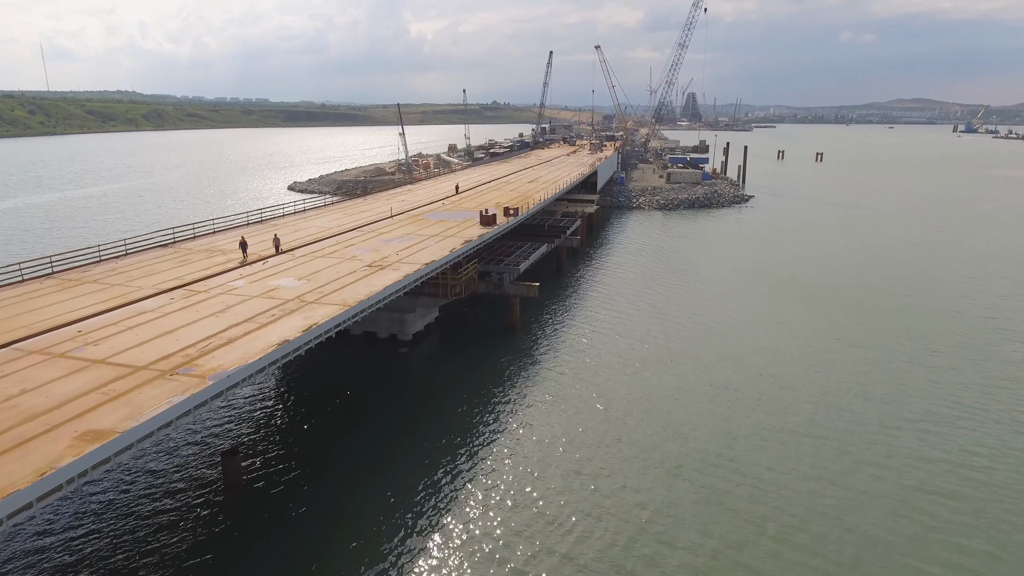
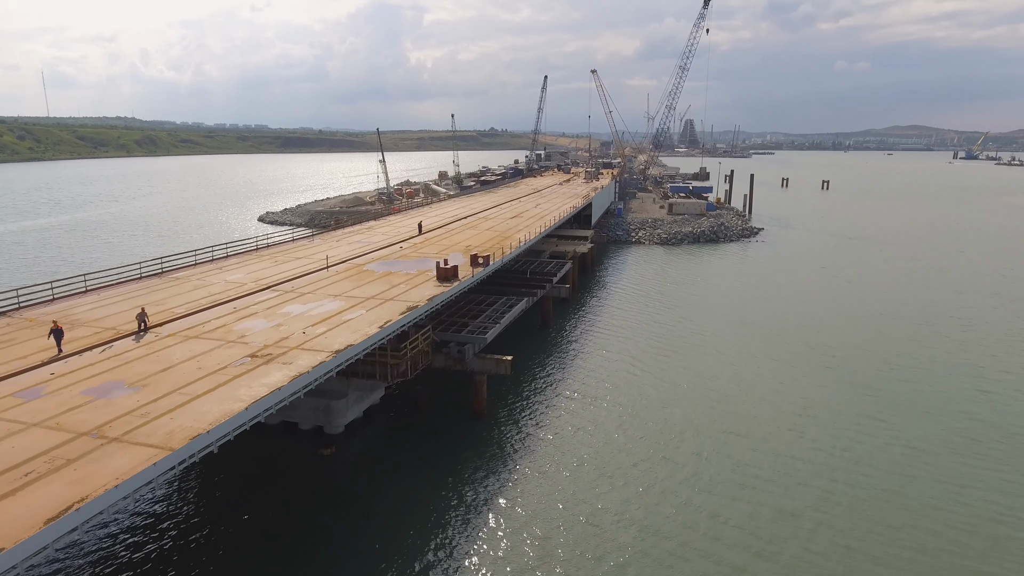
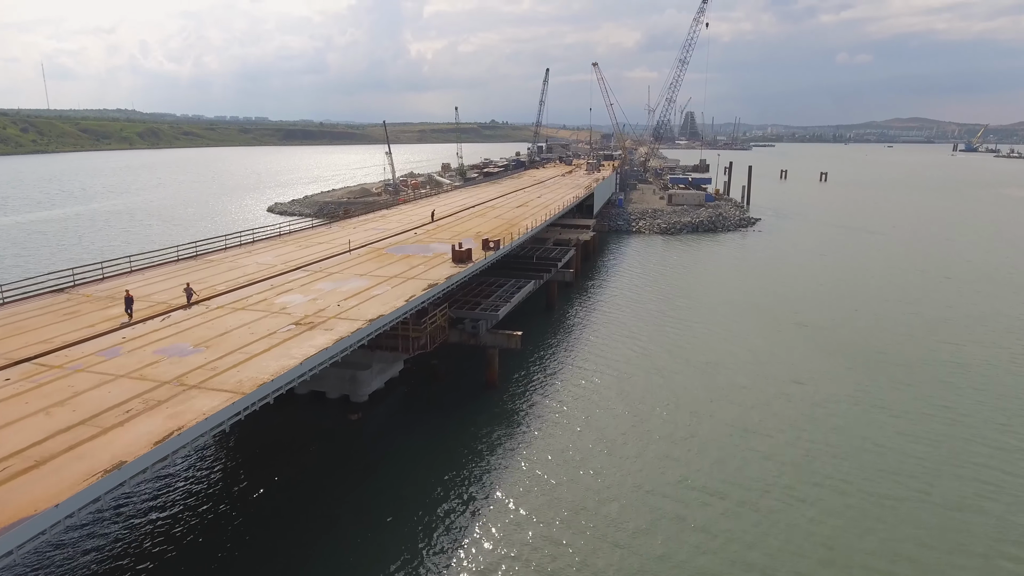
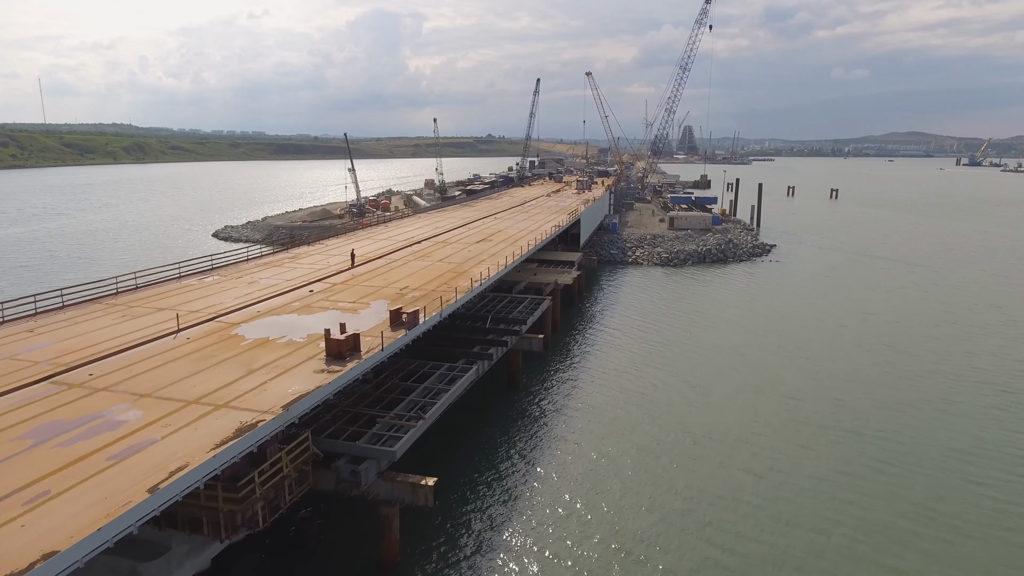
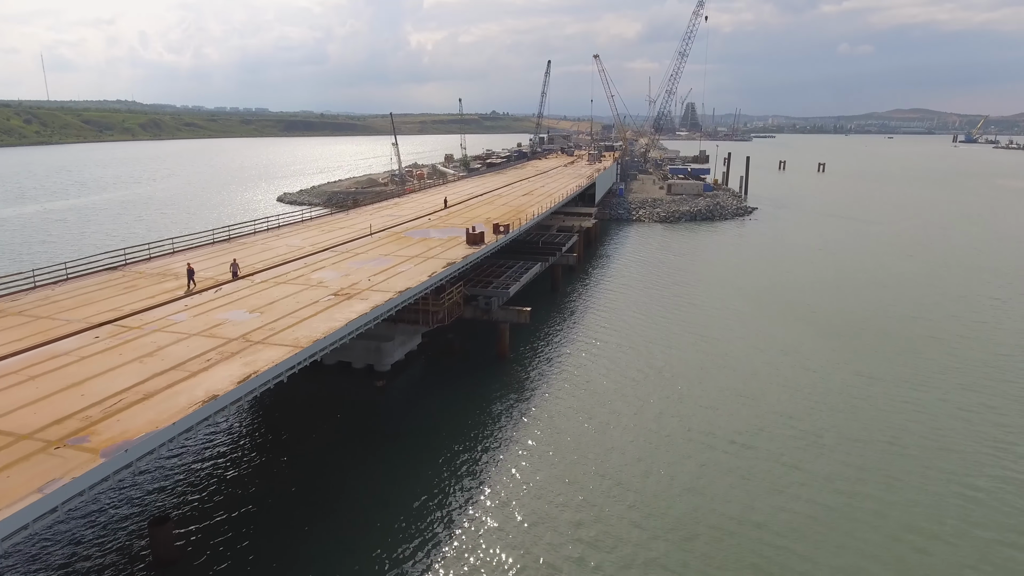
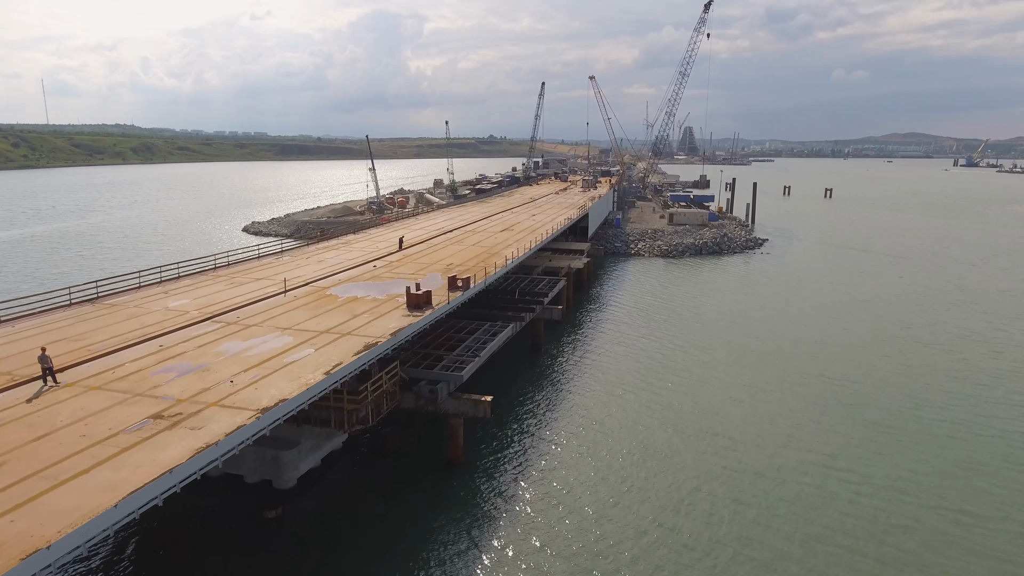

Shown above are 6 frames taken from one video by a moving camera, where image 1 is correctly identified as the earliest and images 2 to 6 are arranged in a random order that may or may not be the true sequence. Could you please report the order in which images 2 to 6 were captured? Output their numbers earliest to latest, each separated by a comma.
5, 3, 2, 6, 4
